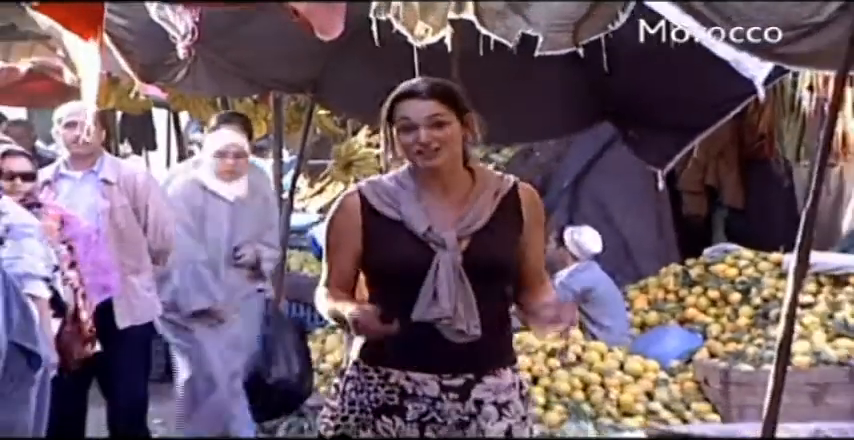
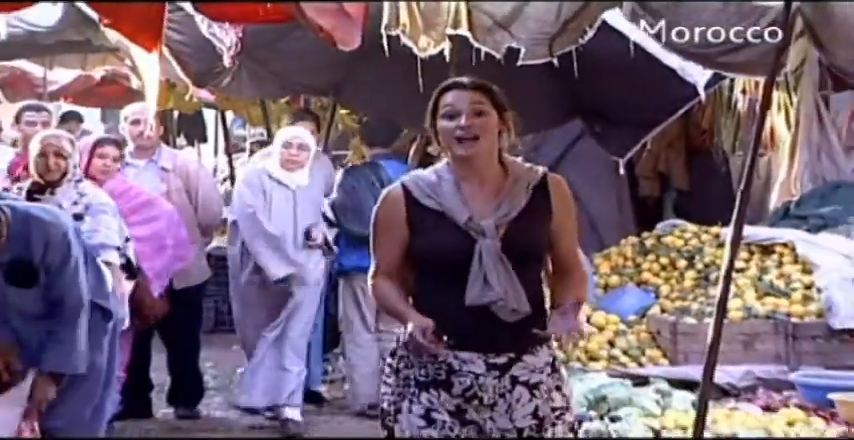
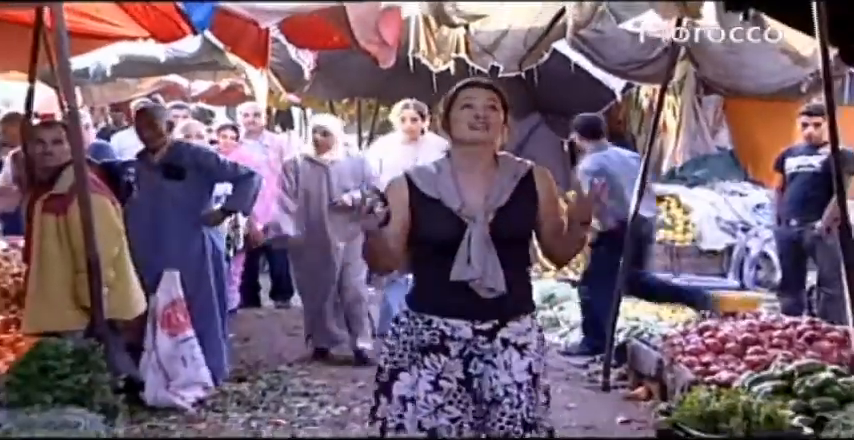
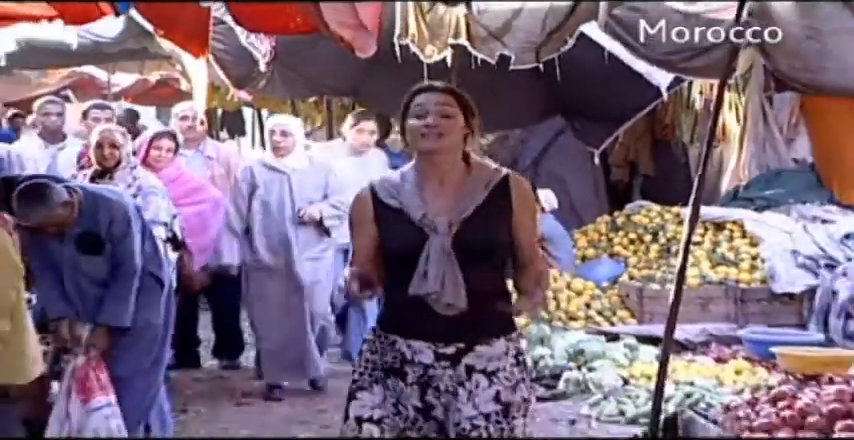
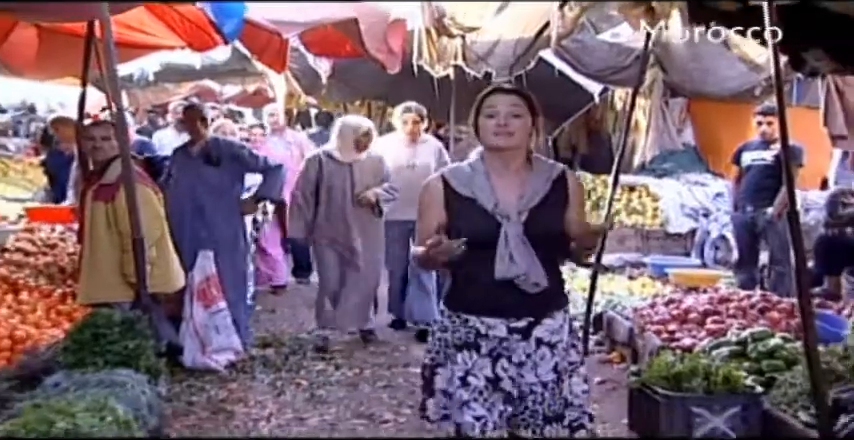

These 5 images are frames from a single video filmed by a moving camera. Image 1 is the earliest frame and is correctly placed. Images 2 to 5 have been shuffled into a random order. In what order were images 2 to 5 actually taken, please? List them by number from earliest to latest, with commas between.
2, 4, 3, 5
